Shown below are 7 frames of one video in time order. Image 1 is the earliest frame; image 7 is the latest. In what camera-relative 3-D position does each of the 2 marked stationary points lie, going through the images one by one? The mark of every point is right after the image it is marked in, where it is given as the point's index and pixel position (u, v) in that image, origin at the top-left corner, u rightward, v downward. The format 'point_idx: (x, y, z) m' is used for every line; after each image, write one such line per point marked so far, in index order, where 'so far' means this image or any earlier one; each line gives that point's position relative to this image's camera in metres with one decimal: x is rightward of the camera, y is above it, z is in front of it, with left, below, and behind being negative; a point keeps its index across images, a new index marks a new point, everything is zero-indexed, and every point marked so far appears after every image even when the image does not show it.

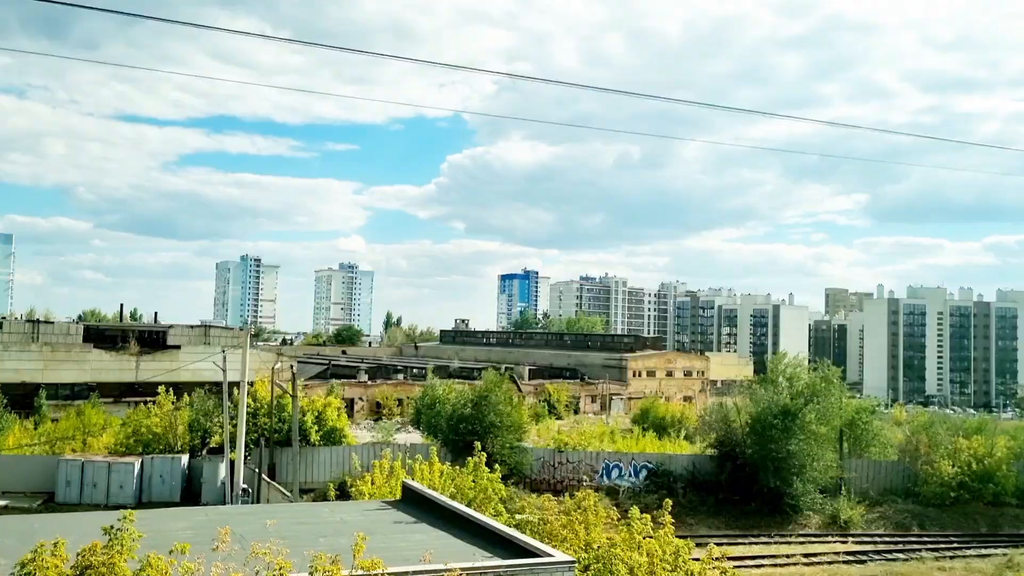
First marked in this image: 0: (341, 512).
0: (-2.8, -3.6, +12.4) m
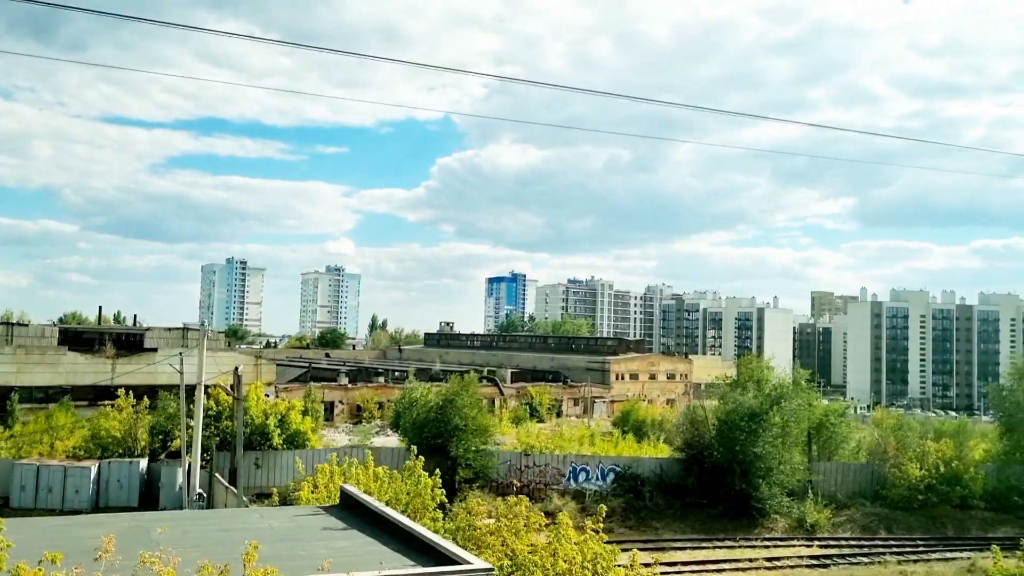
0: (-3.8, -3.6, +12.1) m
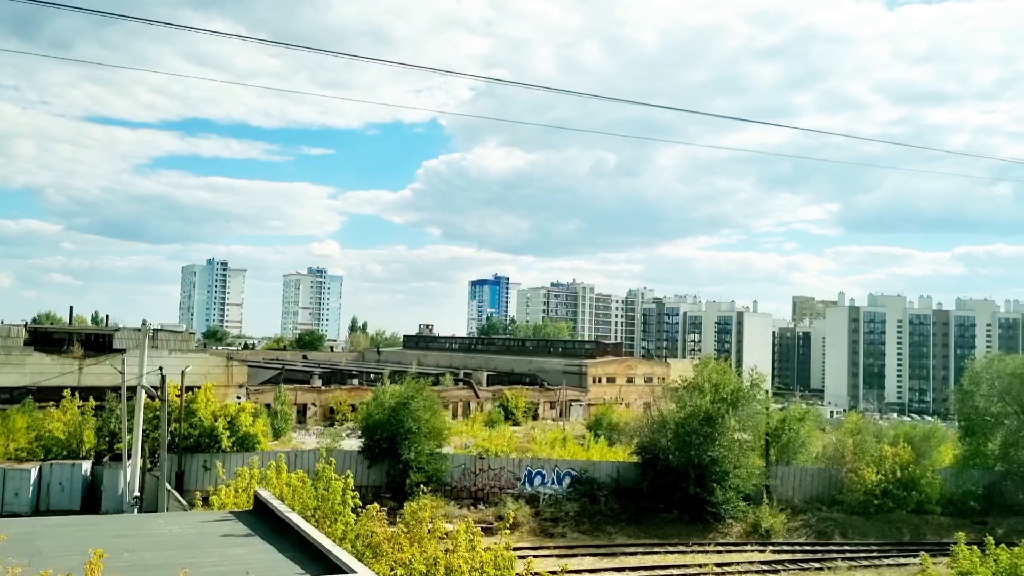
0: (-5.1, -3.5, +11.6) m
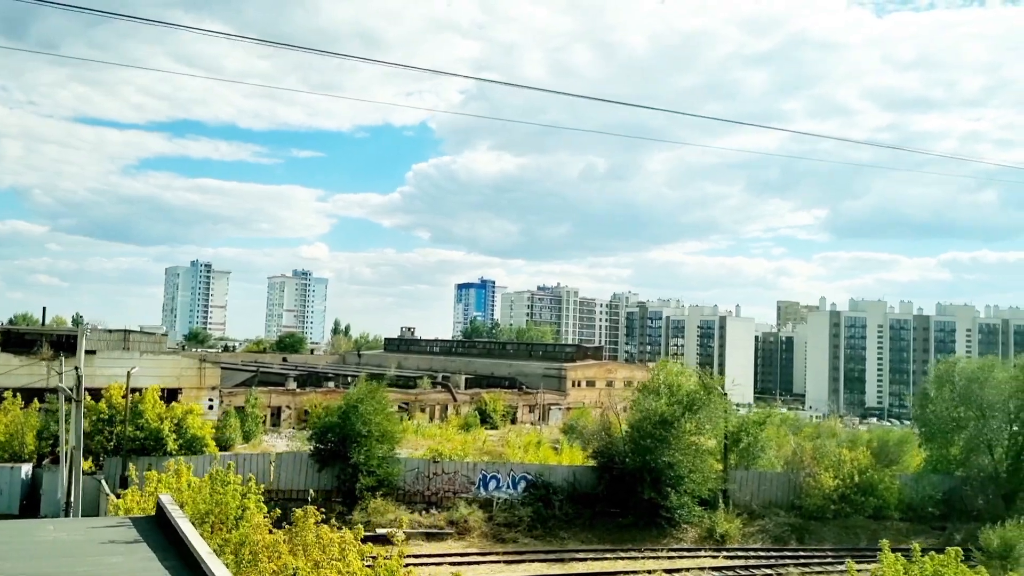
0: (-6.4, -3.5, +11.1) m
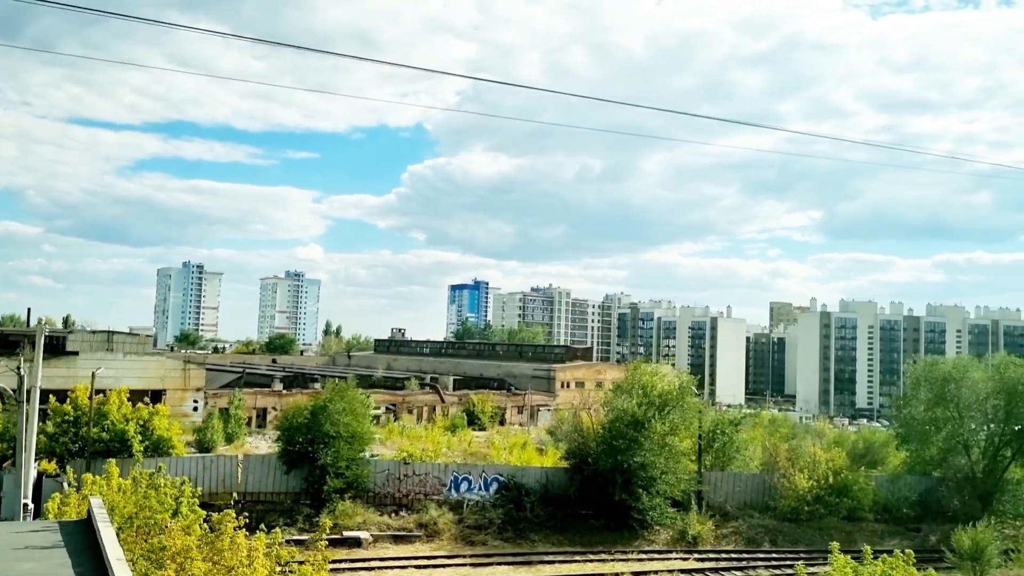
0: (-7.3, -3.4, +10.8) m
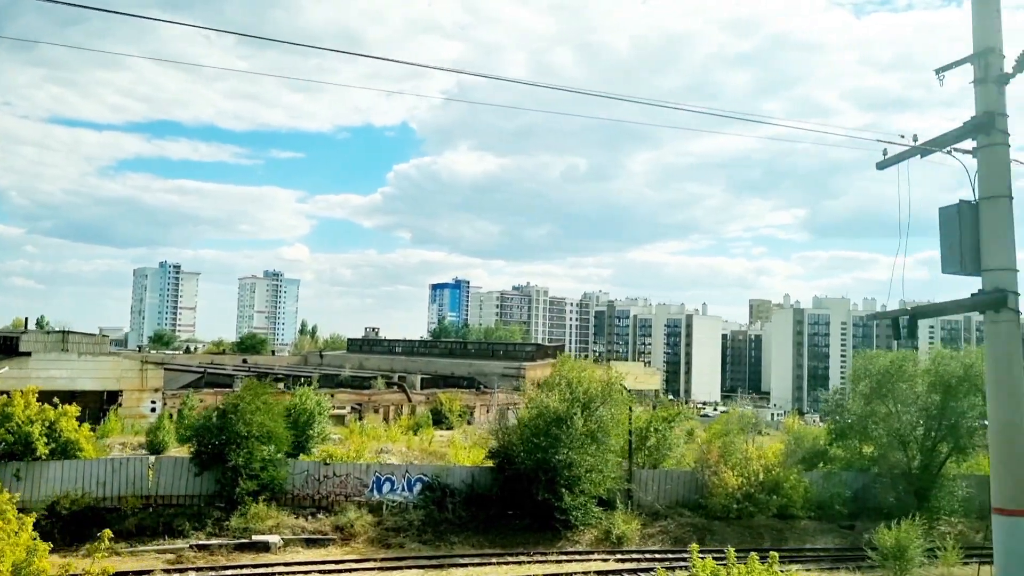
0: (-9.6, -3.3, +9.9) m
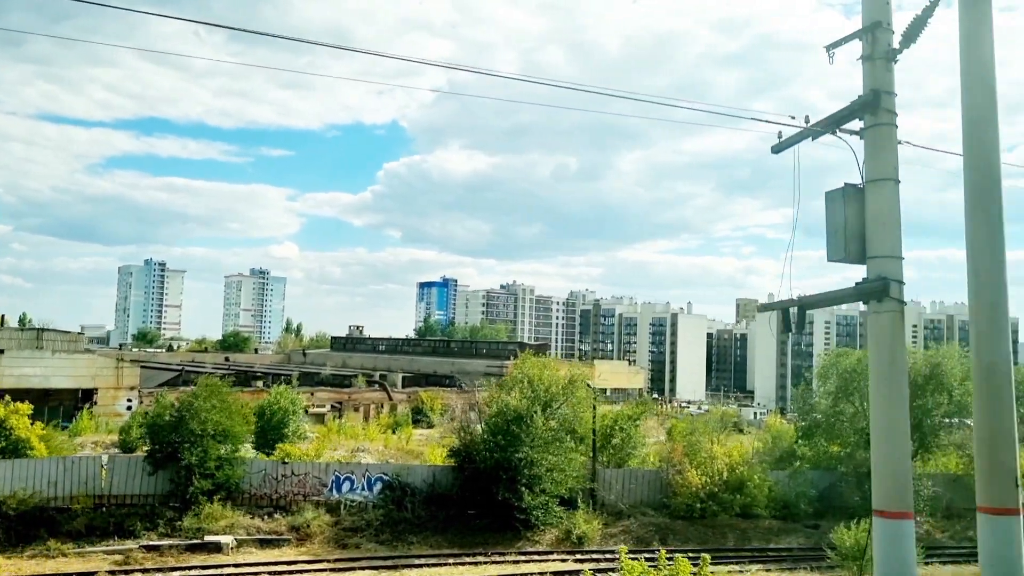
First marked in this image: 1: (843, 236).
0: (-10.6, -3.2, +9.4) m
1: (+2.4, +0.4, +5.6) m
